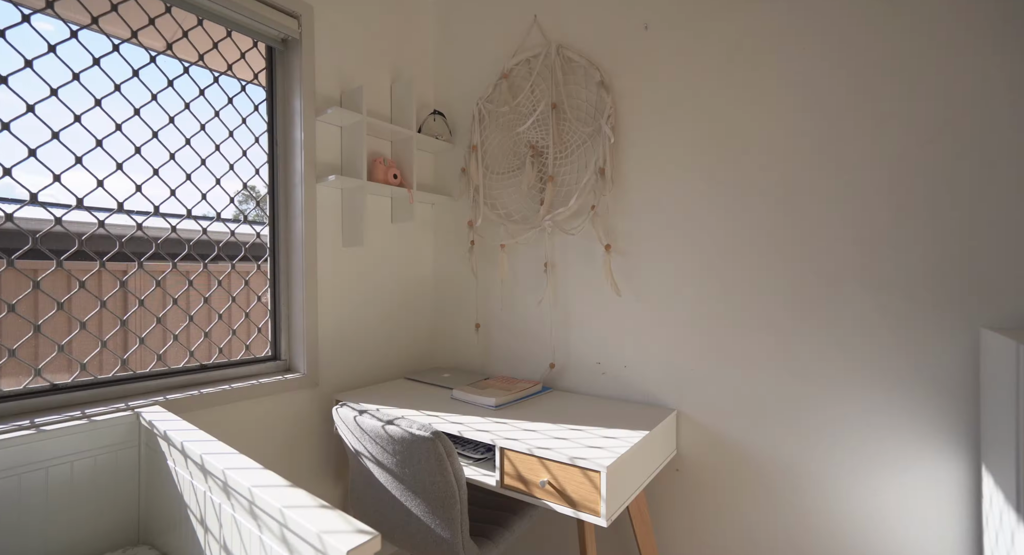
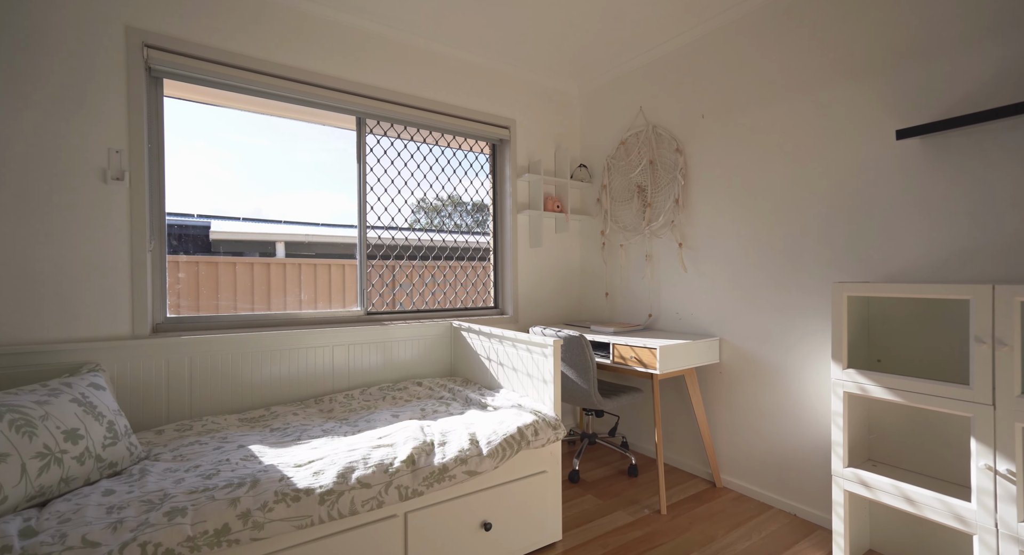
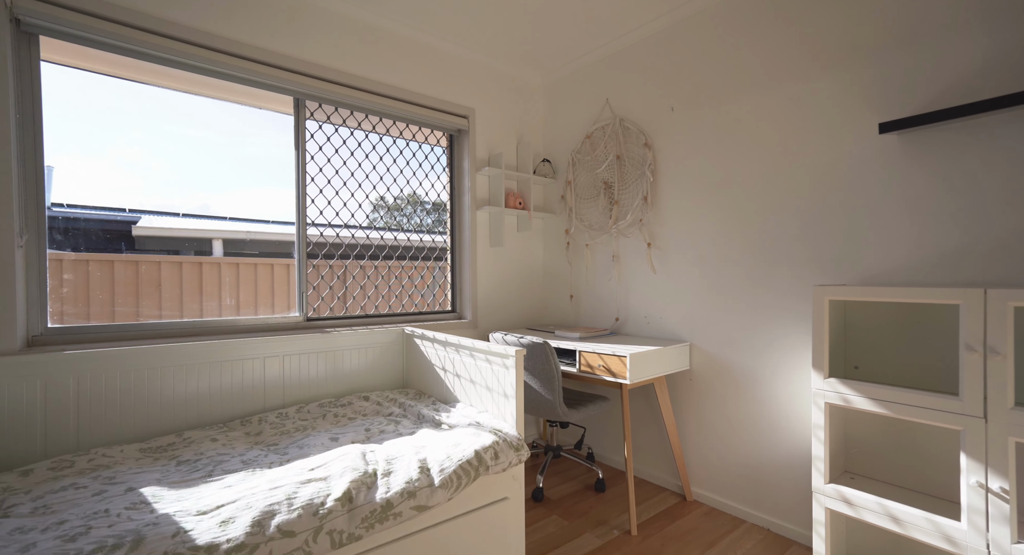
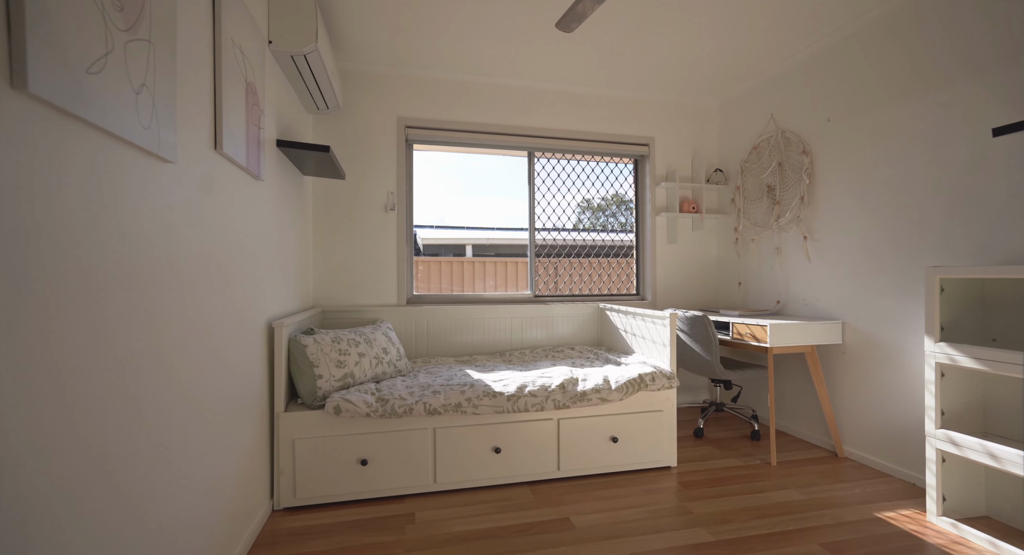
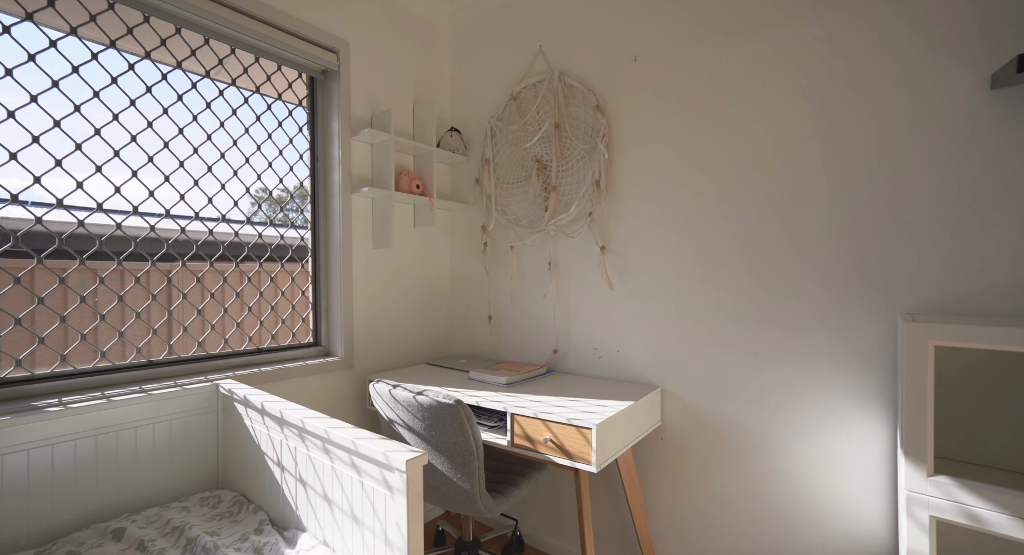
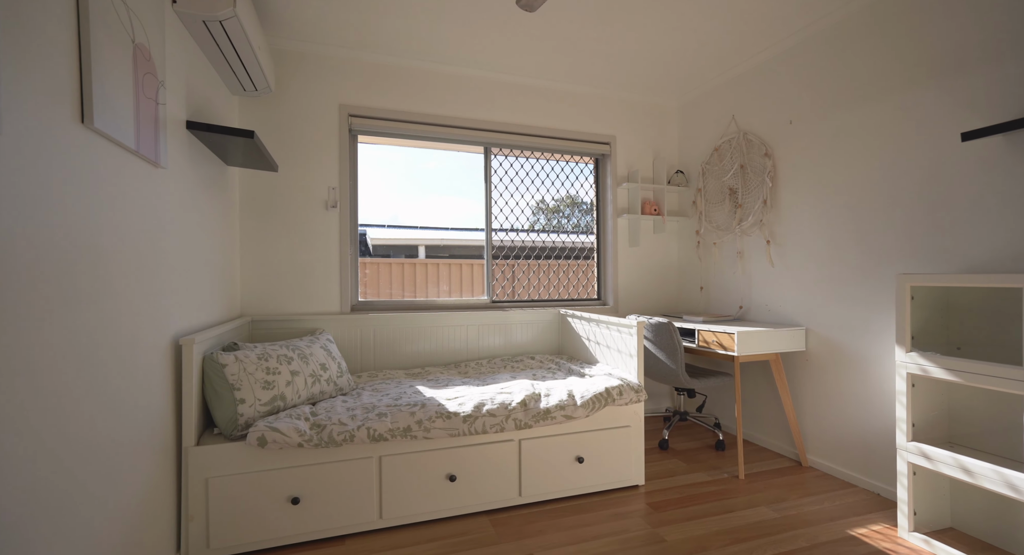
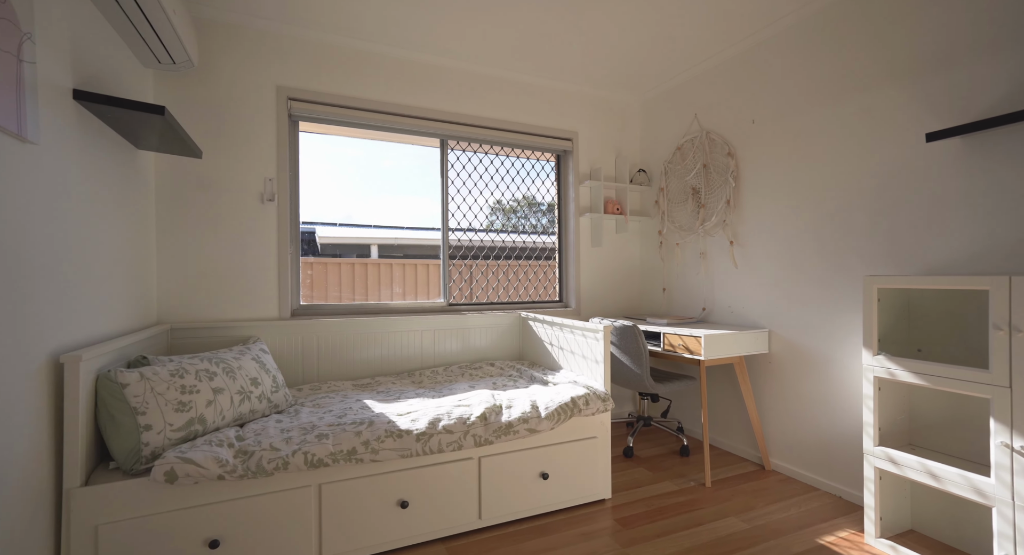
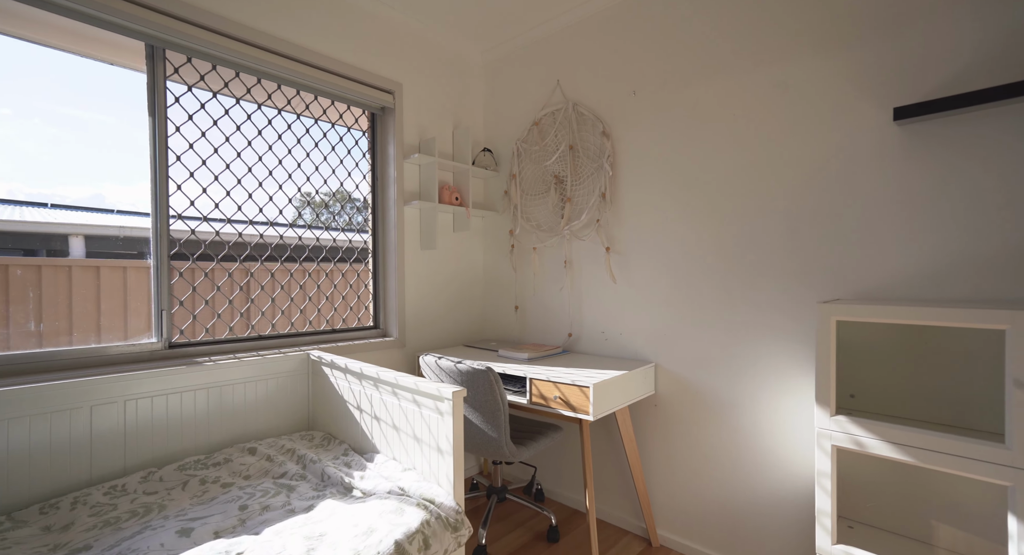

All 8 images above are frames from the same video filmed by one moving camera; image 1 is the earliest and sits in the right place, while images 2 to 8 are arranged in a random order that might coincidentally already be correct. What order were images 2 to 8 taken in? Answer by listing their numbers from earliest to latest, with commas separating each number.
5, 8, 3, 2, 7, 6, 4
